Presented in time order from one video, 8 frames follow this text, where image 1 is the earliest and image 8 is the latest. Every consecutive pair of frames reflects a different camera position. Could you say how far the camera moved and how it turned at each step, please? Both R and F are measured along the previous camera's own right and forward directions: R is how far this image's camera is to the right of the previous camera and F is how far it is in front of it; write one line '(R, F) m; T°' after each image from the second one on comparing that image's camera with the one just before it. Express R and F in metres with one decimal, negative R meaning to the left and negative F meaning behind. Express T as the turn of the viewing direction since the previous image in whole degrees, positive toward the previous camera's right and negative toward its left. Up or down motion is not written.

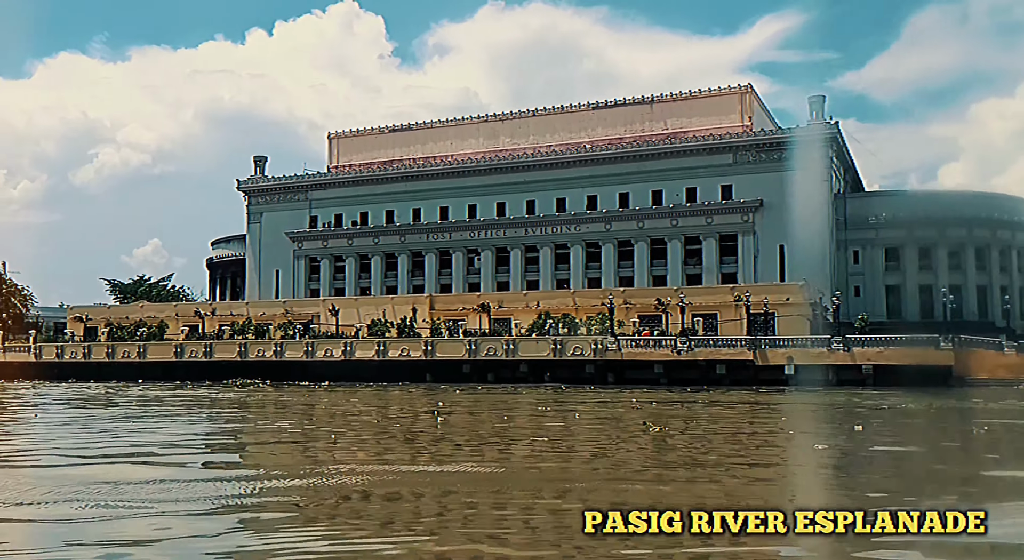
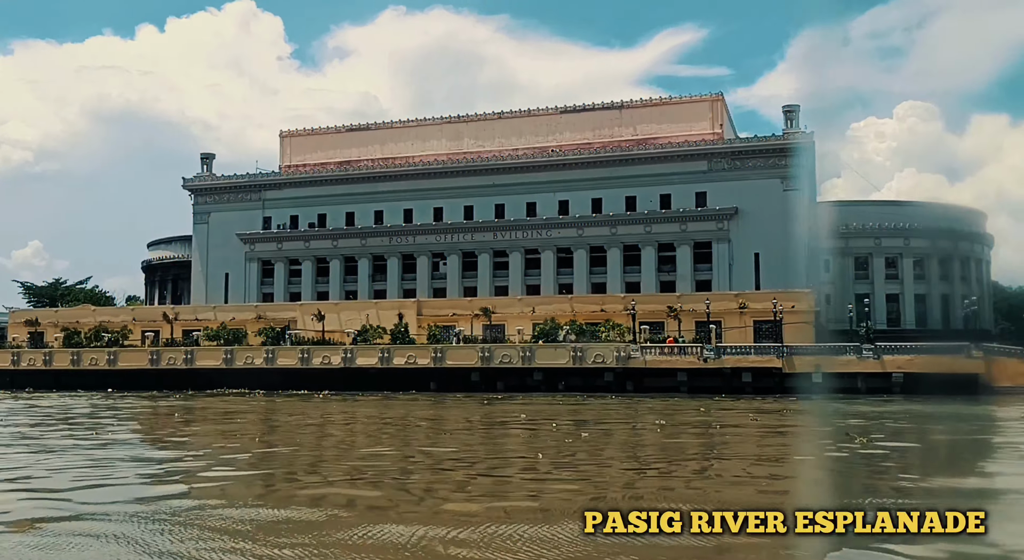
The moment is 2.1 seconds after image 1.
(-5.5, +2.2) m; +6°
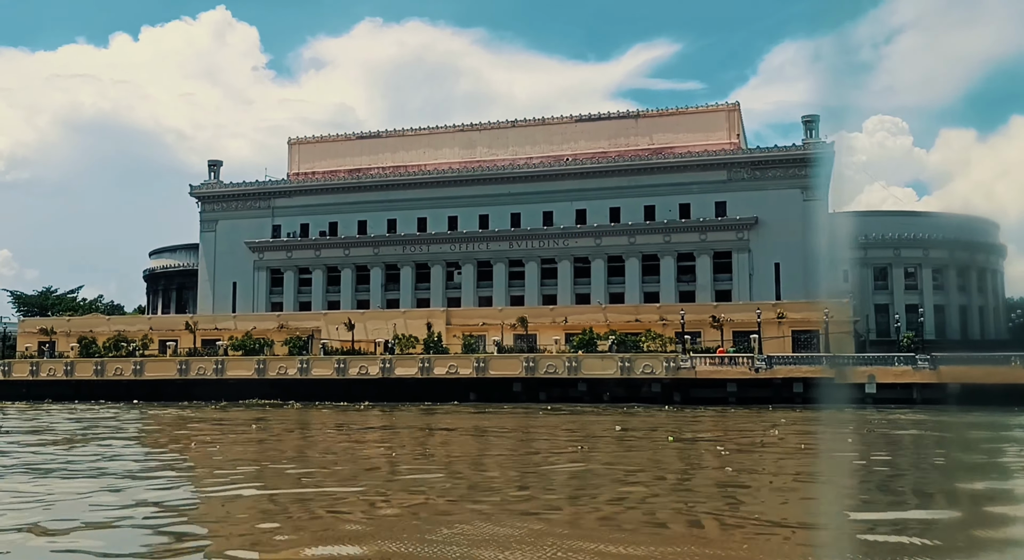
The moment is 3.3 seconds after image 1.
(-3.3, +0.9) m; +1°
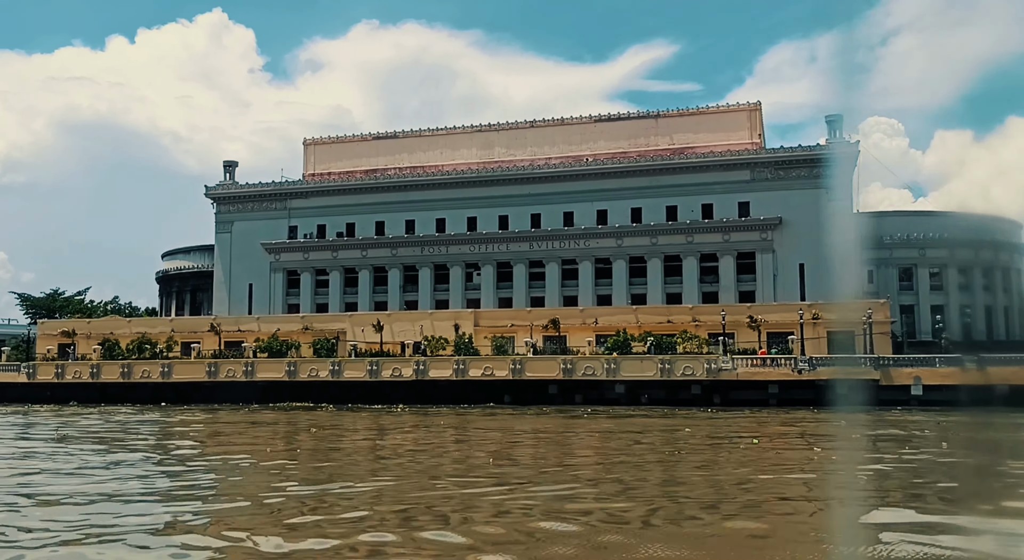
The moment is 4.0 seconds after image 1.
(-1.9, +0.7) m; 0°
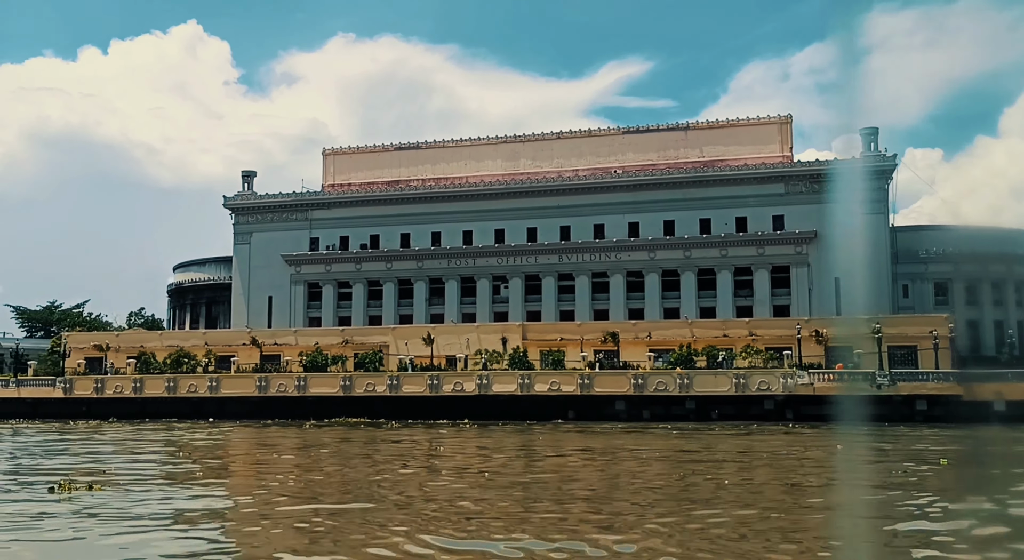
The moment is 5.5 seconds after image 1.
(-4.3, +1.2) m; +1°
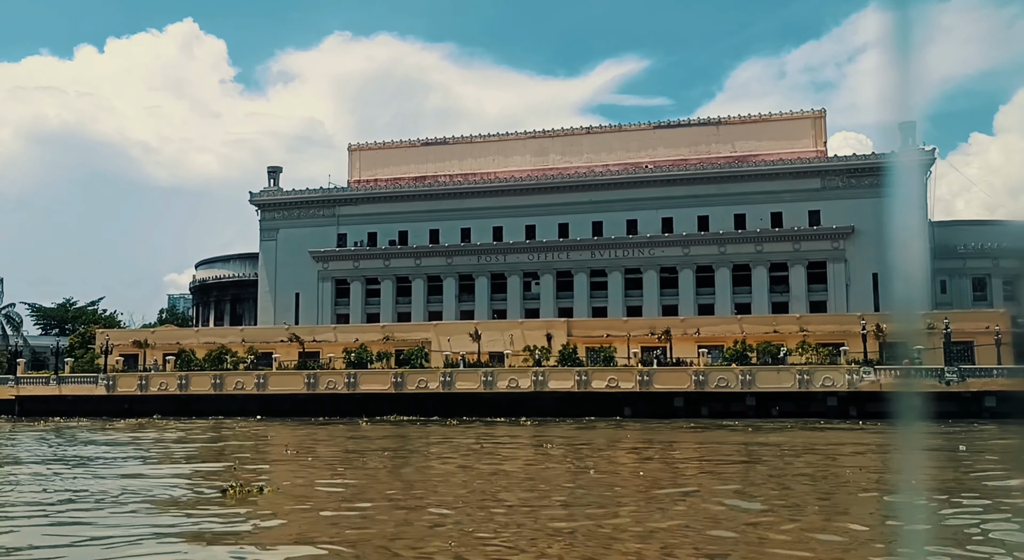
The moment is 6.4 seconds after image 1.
(-2.8, +0.7) m; 0°
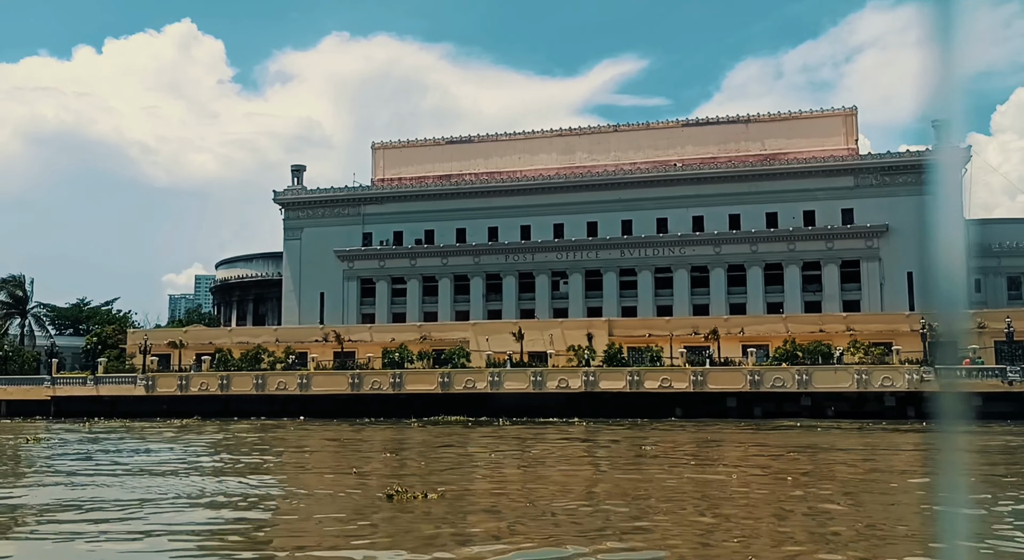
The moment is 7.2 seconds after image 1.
(-2.4, +0.7) m; 0°
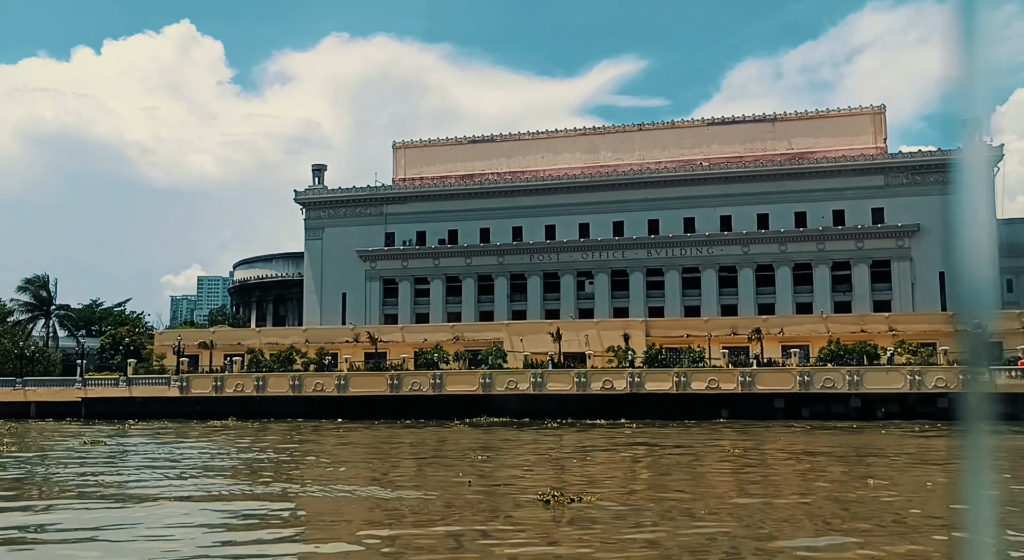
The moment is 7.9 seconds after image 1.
(-2.0, +0.7) m; 0°
